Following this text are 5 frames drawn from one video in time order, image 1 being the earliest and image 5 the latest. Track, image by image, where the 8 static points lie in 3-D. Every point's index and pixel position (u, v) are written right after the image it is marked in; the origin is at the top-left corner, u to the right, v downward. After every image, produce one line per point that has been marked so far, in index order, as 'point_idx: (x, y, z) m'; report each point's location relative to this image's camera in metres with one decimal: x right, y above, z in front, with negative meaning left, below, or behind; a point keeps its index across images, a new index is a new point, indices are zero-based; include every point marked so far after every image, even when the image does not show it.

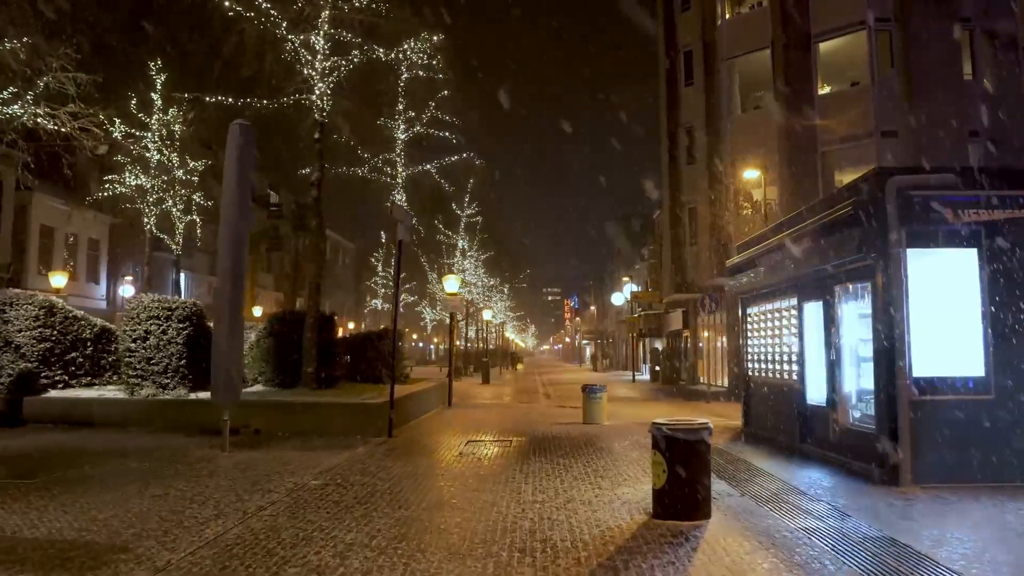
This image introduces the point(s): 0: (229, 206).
0: (-4.2, +1.2, +11.2) m
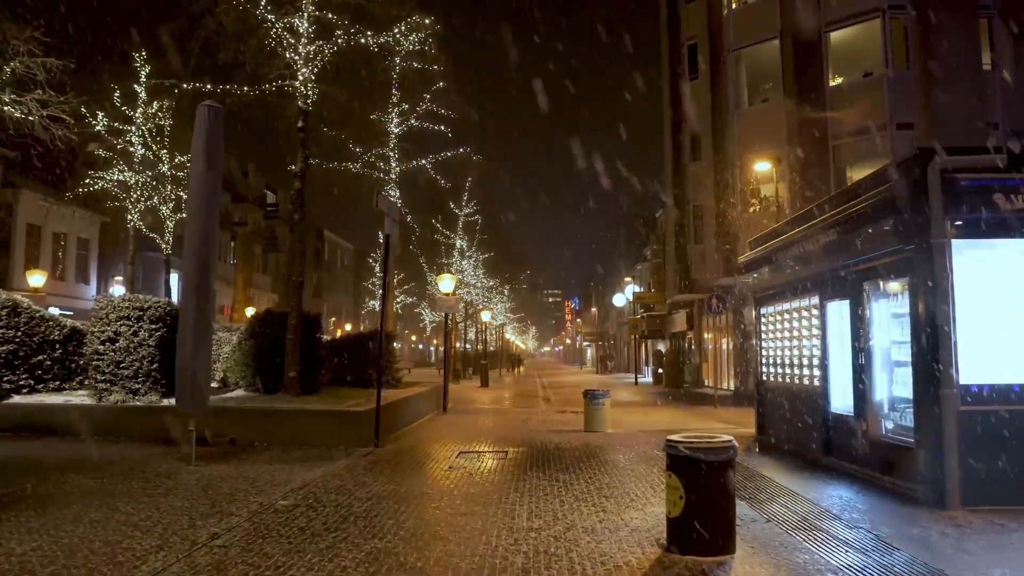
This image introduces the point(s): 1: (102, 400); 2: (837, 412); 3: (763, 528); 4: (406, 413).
0: (-4.3, +1.2, +10.2) m
1: (-7.4, -2.0, +13.7) m
2: (+4.4, -1.7, +10.2) m
3: (+2.2, -2.1, +6.6) m
4: (-2.2, -2.6, +16.1) m
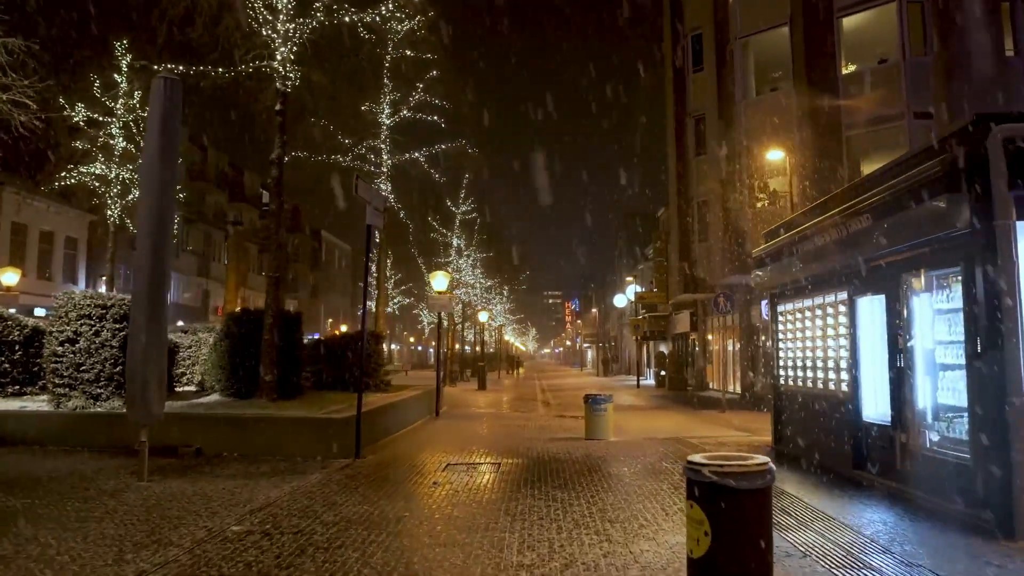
0: (-4.3, +1.3, +9.1) m
1: (-7.5, -1.9, +12.6) m
2: (+4.3, -1.6, +9.0) m
3: (+2.1, -2.0, +5.5) m
4: (-2.3, -2.6, +14.9) m
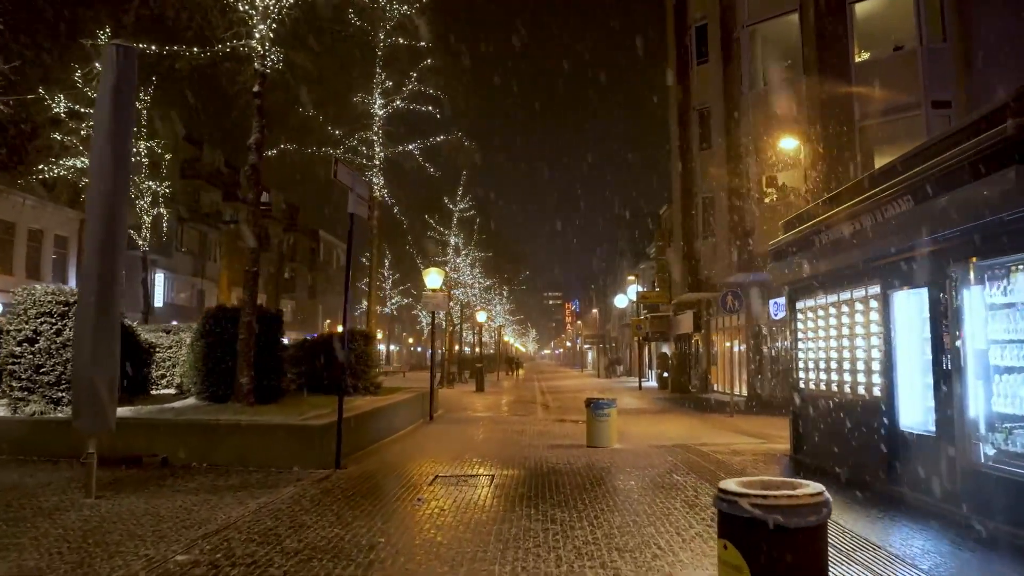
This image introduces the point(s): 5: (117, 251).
0: (-4.4, +1.4, +8.1) m
1: (-7.5, -1.9, +11.6) m
2: (+4.2, -1.5, +8.1) m
3: (+2.0, -1.9, +4.5) m
4: (-2.4, -2.5, +14.0) m
5: (-4.2, +0.5, +8.1) m
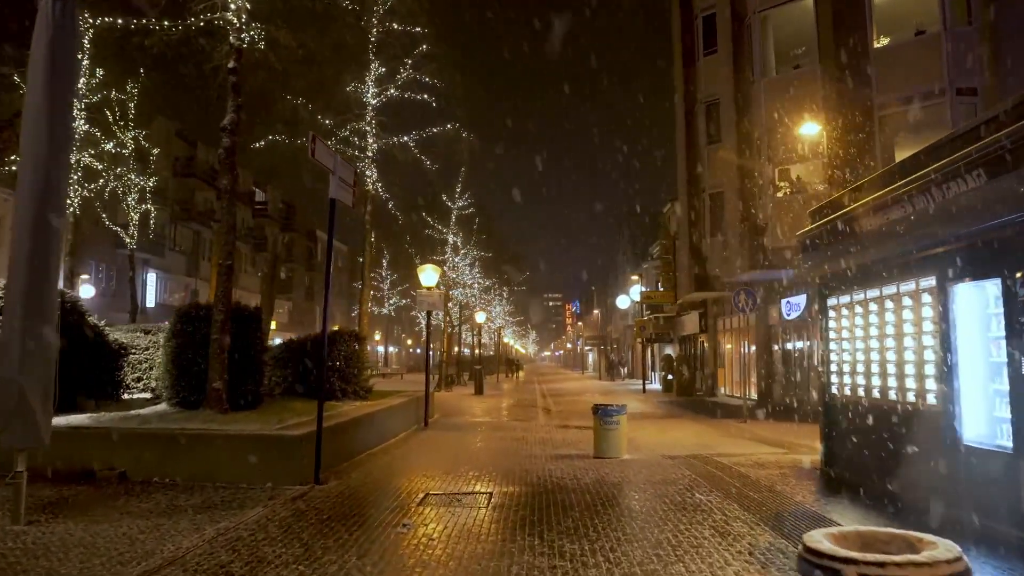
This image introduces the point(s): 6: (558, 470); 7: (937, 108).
0: (-4.4, +1.4, +7.0) m
1: (-7.5, -1.8, +10.5) m
2: (+4.2, -1.4, +6.9) m
3: (+2.0, -1.8, +3.4) m
4: (-2.4, -2.4, +12.8) m
5: (-4.2, +0.6, +7.0) m
6: (+0.6, -2.5, +10.5) m
7: (+10.2, +4.3, +18.2) m
